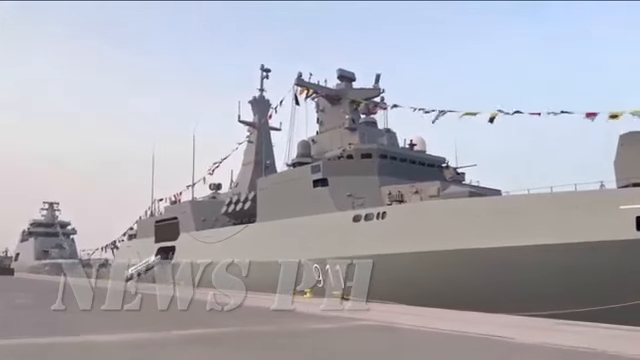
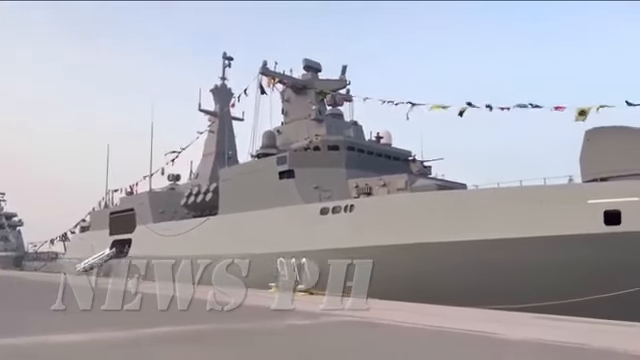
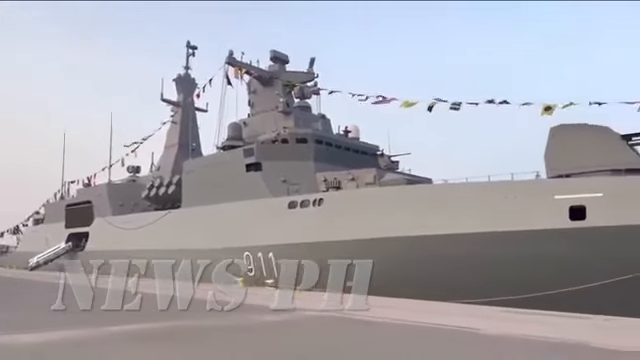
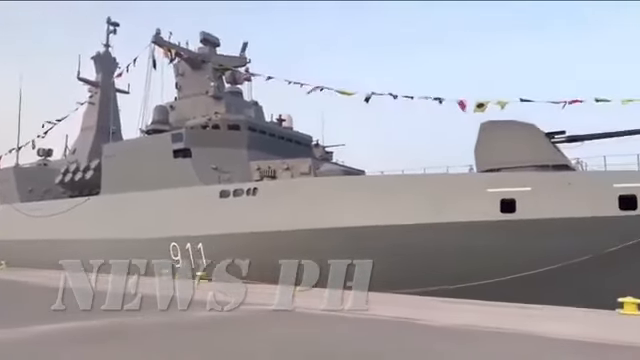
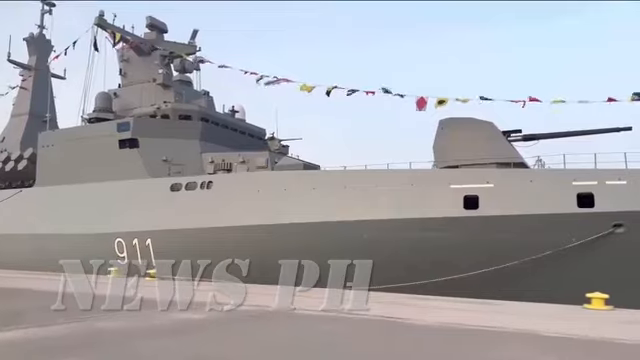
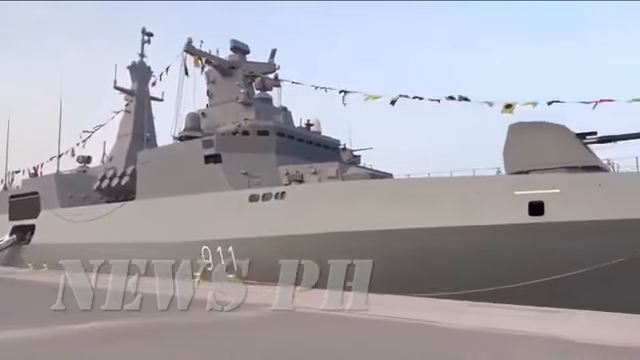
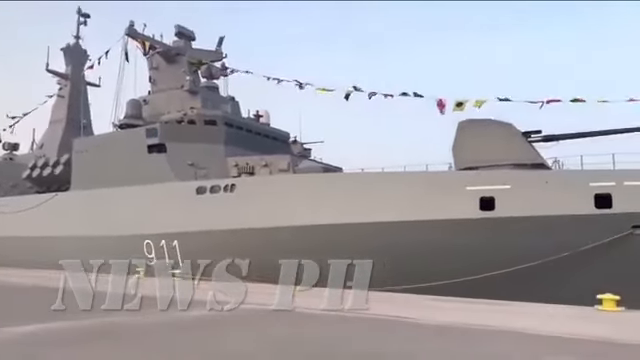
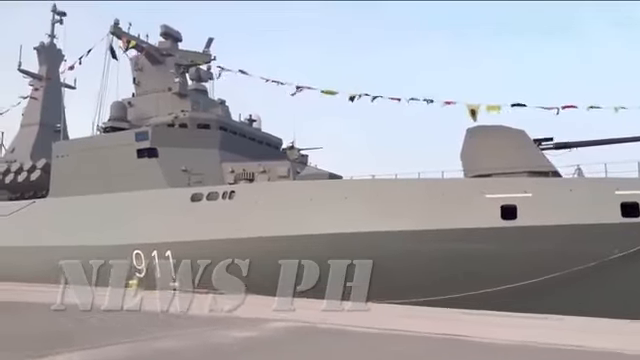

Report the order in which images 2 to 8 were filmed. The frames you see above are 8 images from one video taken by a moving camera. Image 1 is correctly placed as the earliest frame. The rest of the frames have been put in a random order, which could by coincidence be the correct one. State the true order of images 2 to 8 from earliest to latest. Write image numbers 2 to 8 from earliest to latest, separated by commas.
2, 3, 6, 4, 7, 5, 8
